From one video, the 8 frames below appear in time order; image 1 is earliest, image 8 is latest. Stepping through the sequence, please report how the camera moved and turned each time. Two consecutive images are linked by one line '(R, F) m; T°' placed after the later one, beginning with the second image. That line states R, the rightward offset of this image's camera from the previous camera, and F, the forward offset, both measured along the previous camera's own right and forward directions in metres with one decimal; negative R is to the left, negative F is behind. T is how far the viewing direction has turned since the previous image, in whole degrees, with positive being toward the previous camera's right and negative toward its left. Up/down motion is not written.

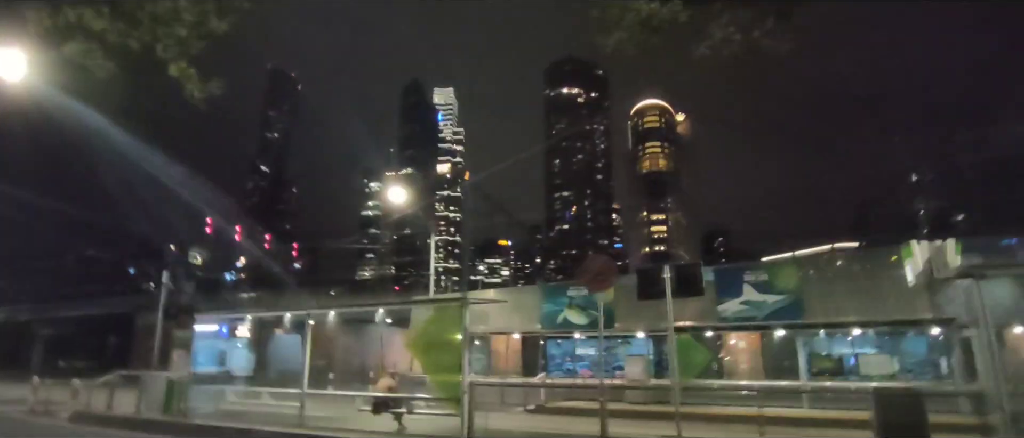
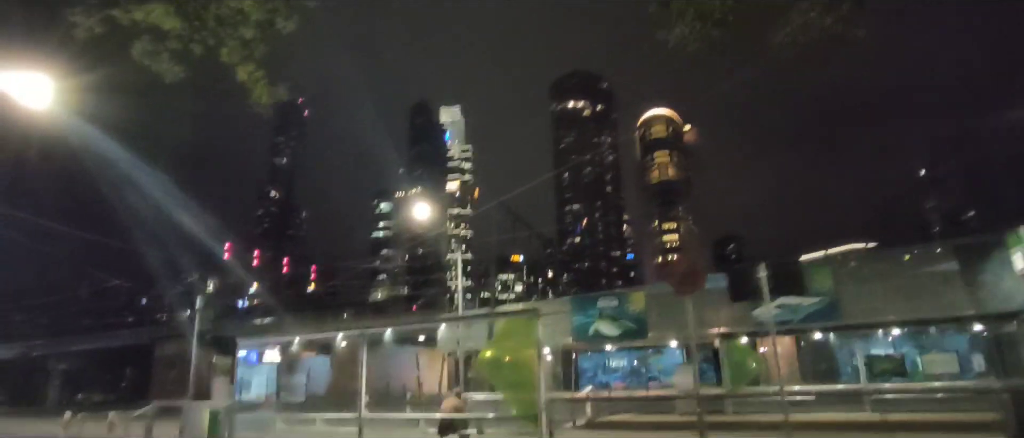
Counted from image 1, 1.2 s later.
(-0.4, +0.2) m; -1°
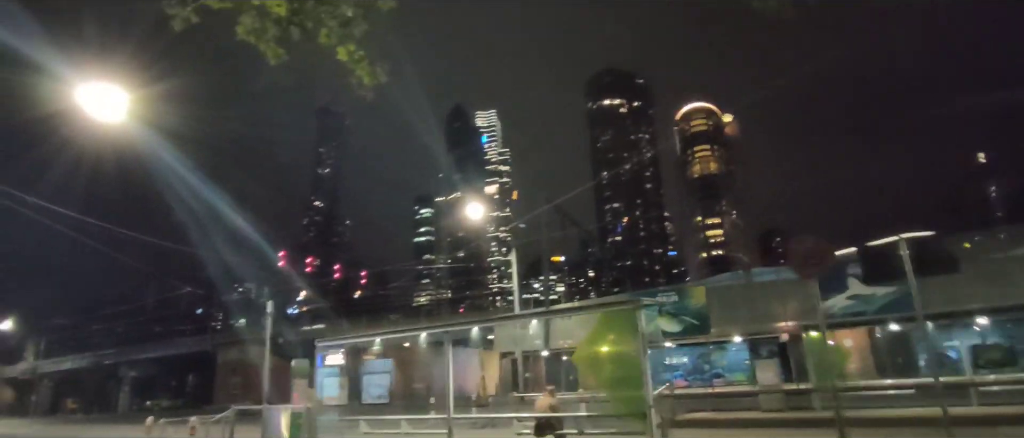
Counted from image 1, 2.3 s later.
(-0.3, +0.2) m; -3°
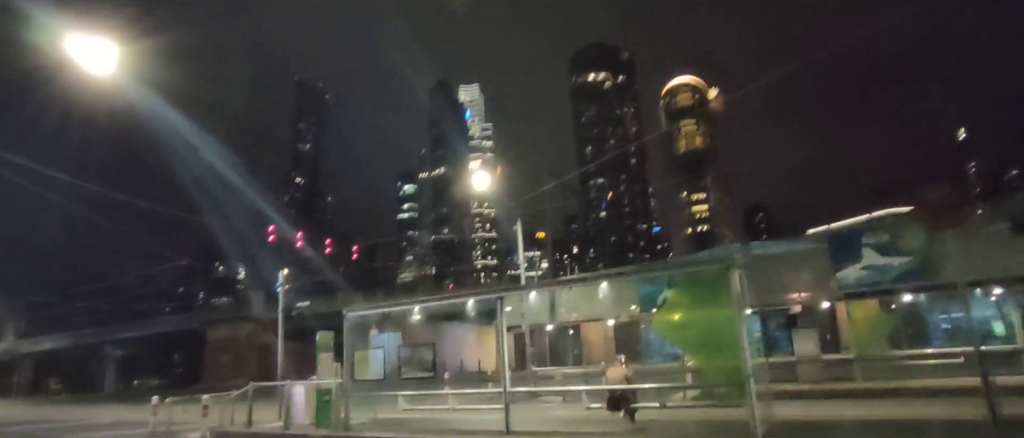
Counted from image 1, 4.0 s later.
(-0.5, +0.4) m; +1°
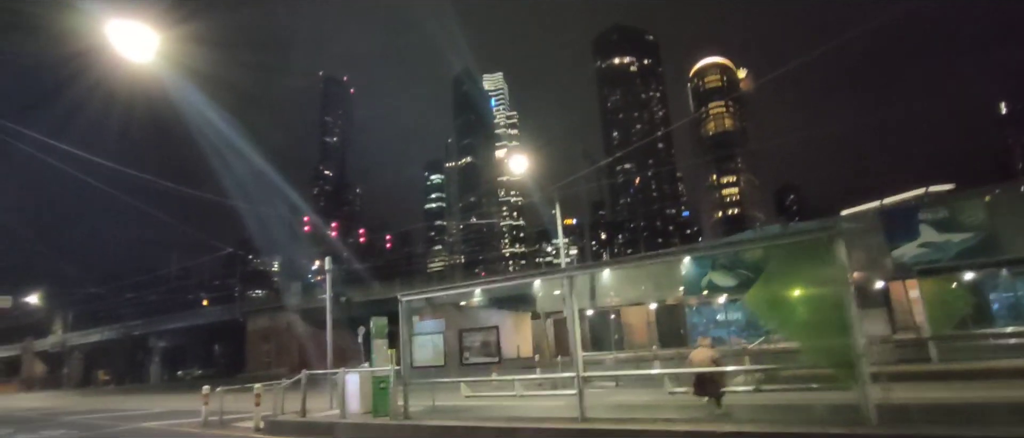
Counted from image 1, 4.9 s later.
(-0.3, +0.3) m; -2°
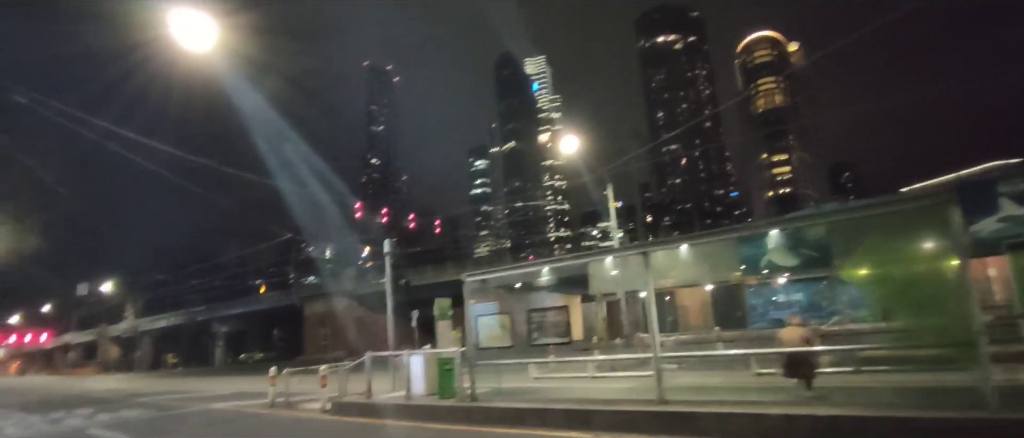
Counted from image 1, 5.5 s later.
(-0.2, +0.1) m; -4°
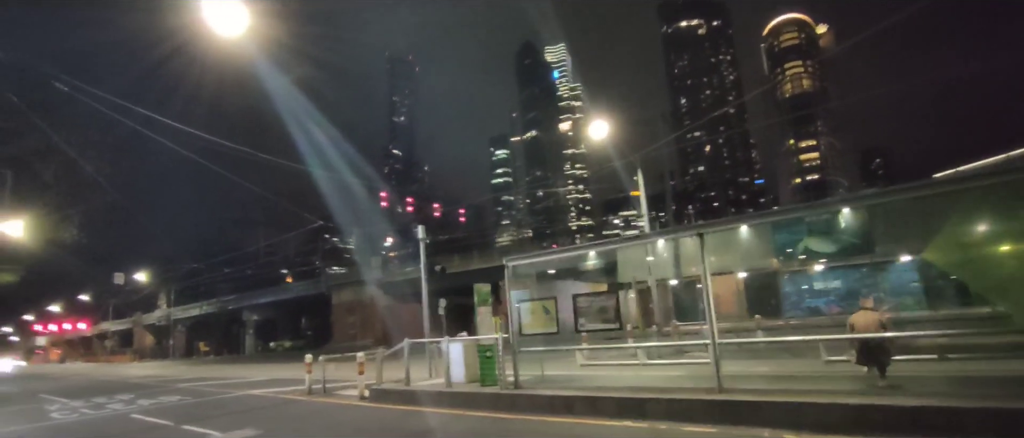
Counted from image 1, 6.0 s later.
(-0.2, +0.1) m; -2°
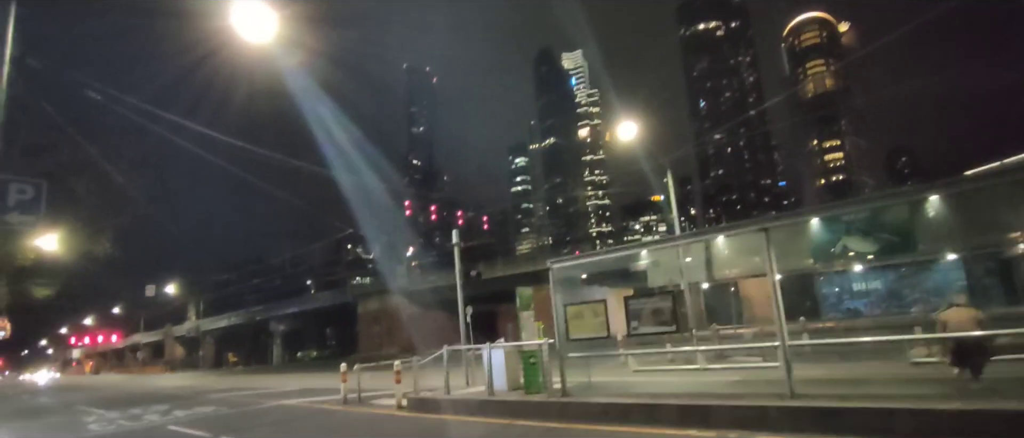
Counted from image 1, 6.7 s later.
(-0.2, +0.2) m; -2°
